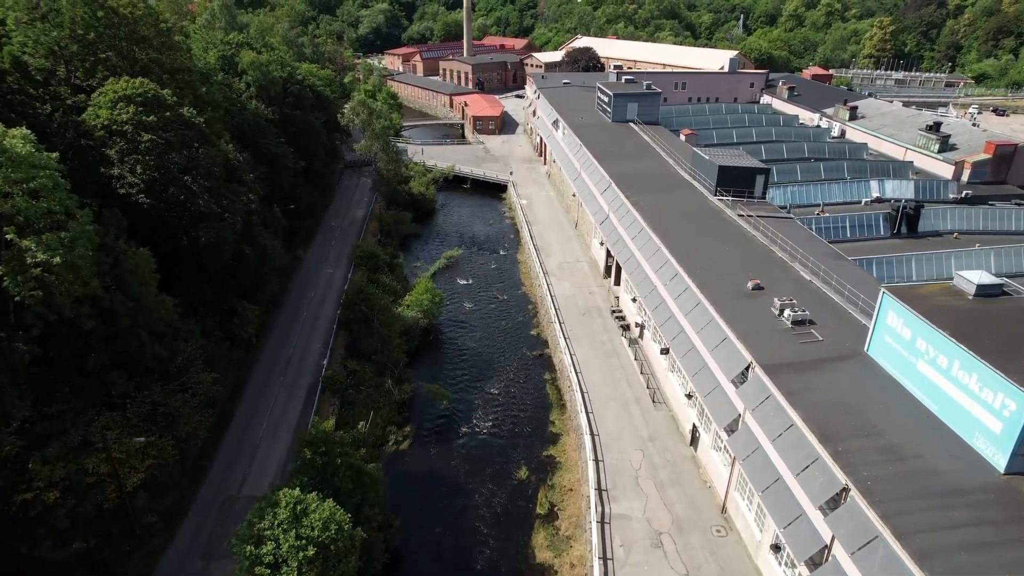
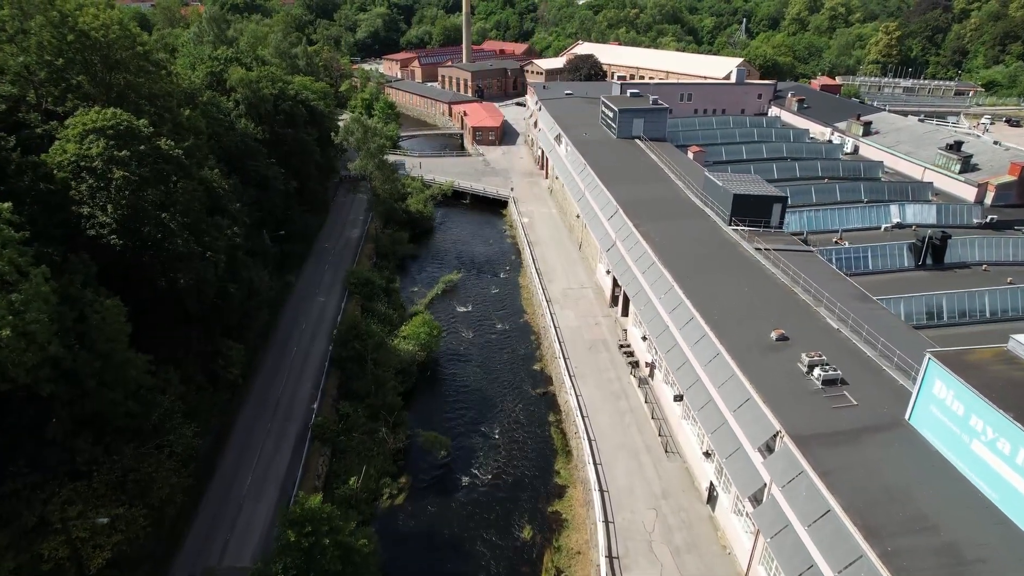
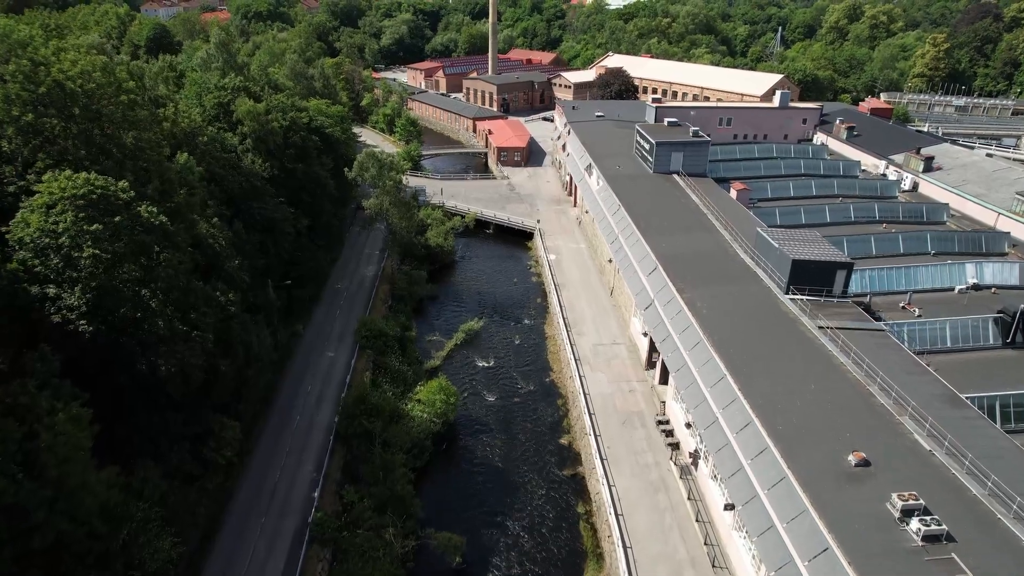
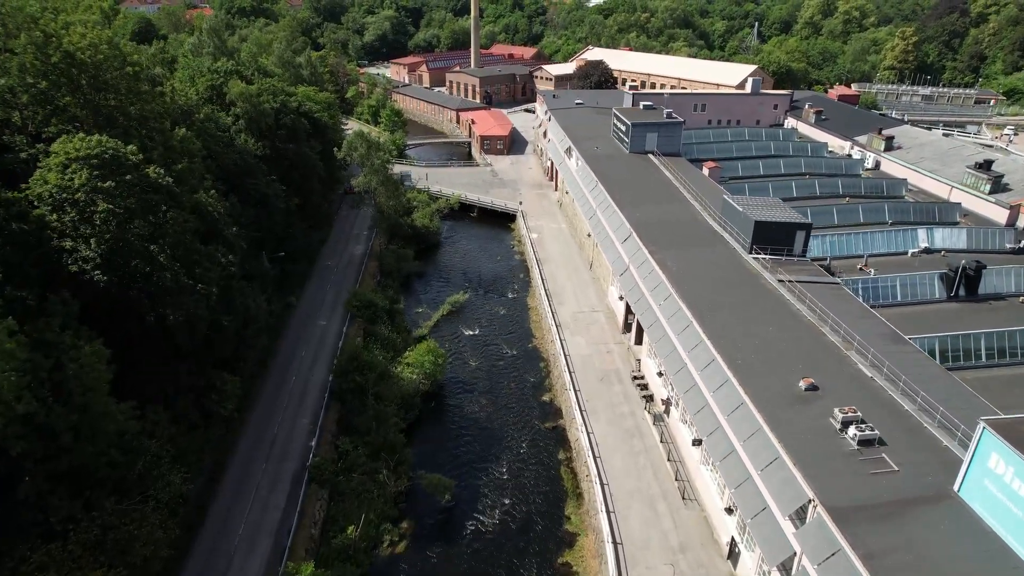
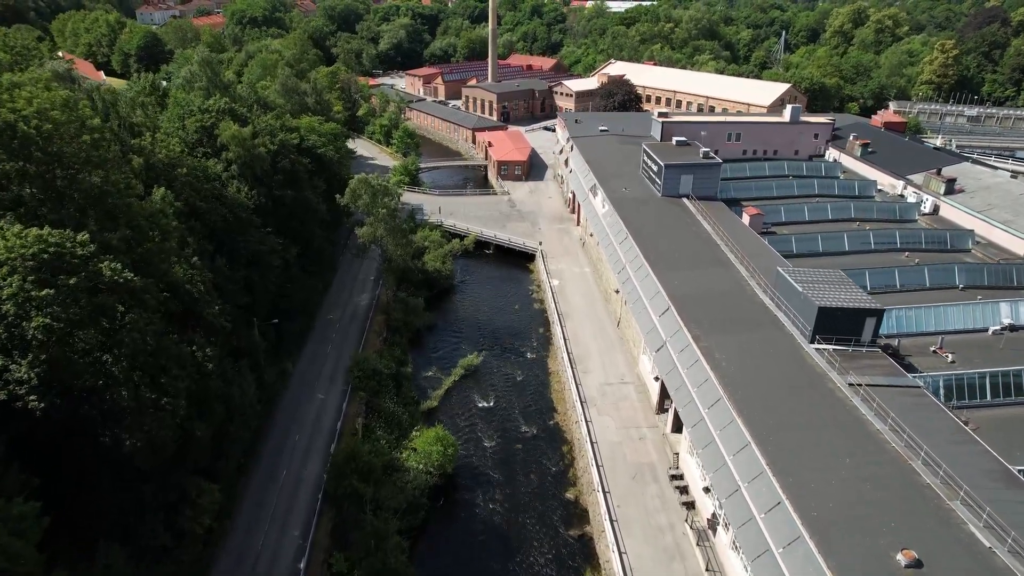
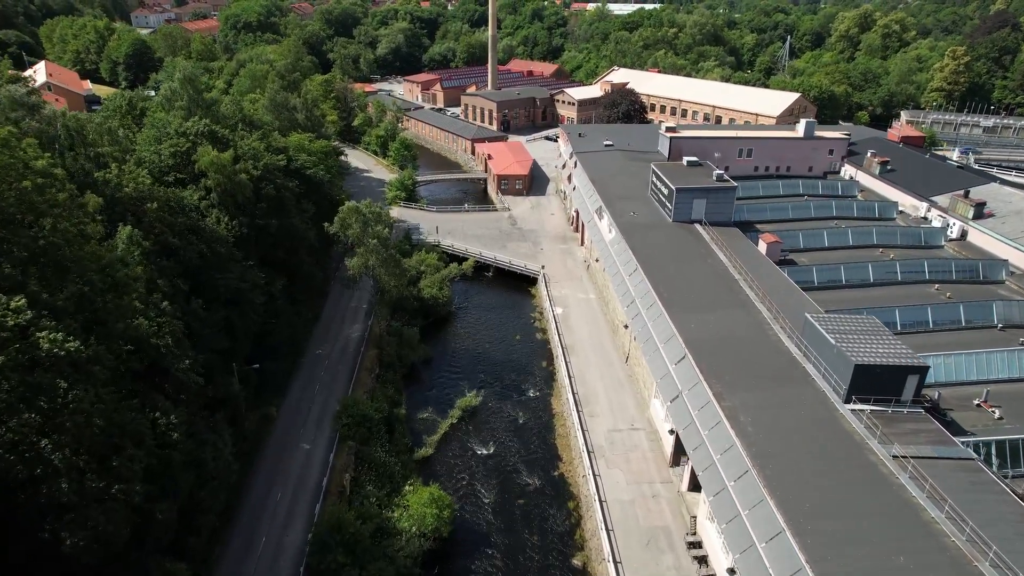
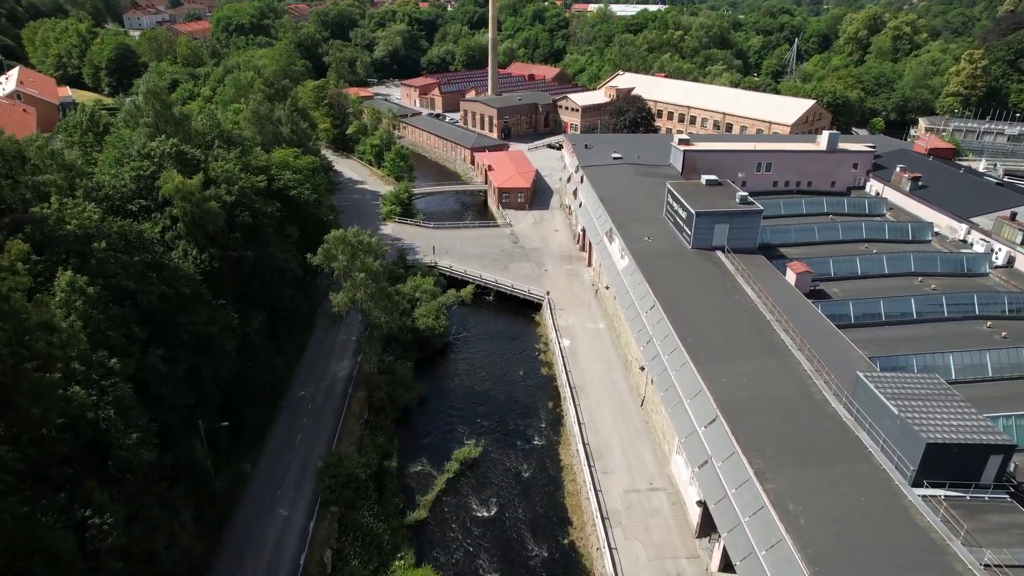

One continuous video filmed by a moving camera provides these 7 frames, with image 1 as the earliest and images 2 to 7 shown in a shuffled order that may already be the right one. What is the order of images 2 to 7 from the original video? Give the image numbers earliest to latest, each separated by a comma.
2, 4, 3, 5, 6, 7
